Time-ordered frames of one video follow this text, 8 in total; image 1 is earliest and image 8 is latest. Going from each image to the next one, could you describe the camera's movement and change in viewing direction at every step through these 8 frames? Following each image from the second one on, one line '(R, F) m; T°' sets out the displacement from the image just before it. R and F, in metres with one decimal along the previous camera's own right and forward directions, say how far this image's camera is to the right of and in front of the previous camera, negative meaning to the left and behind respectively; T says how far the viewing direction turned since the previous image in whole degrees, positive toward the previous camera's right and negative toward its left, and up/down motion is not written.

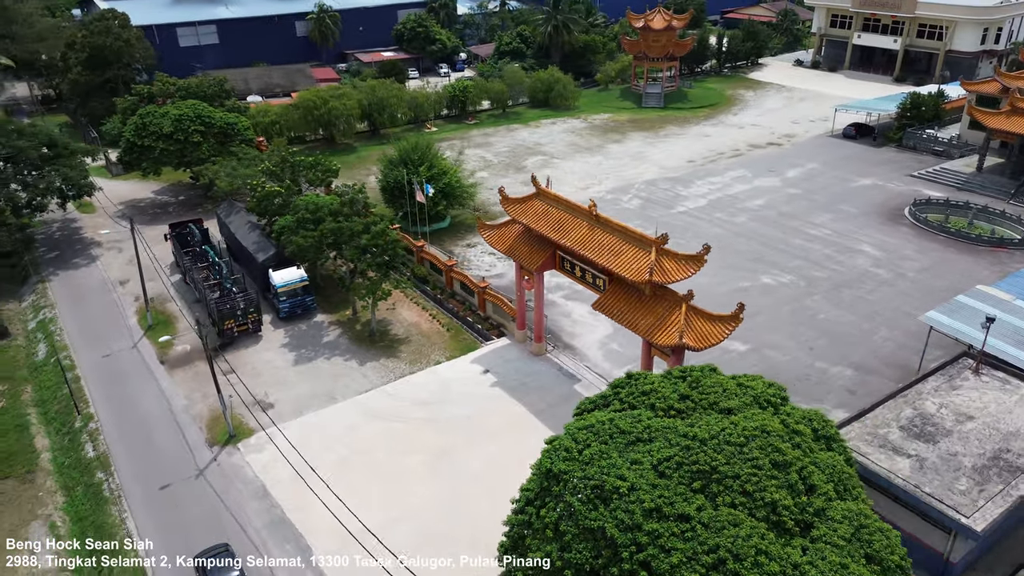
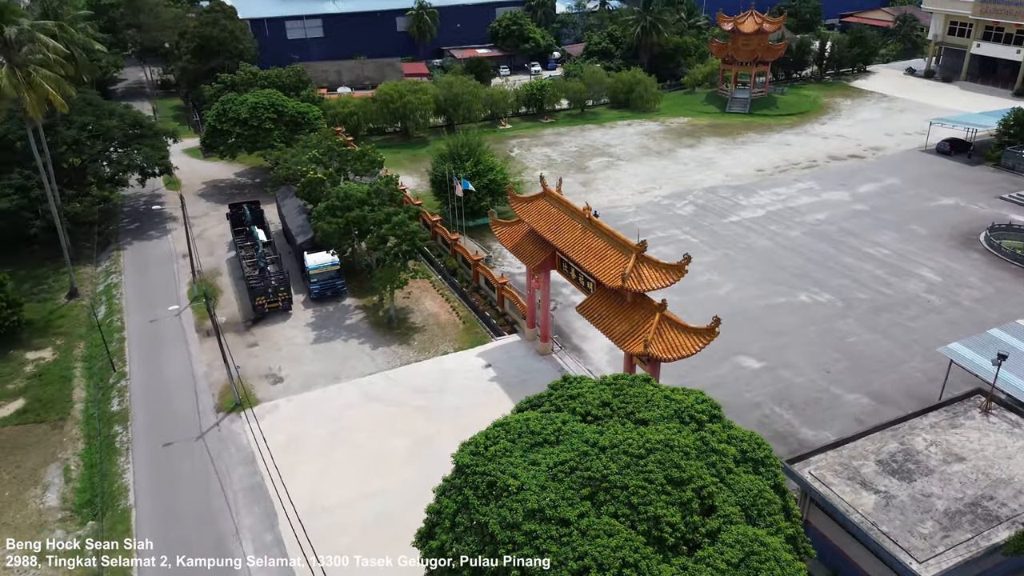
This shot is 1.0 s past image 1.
(+3.4, 0.0) m; -8°
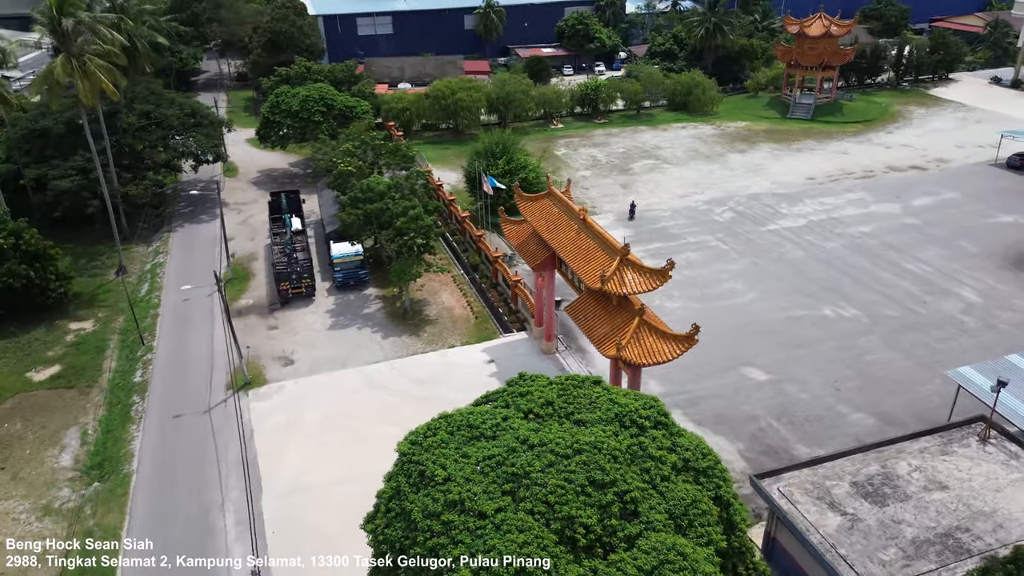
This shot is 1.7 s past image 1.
(+2.3, -0.1) m; -6°
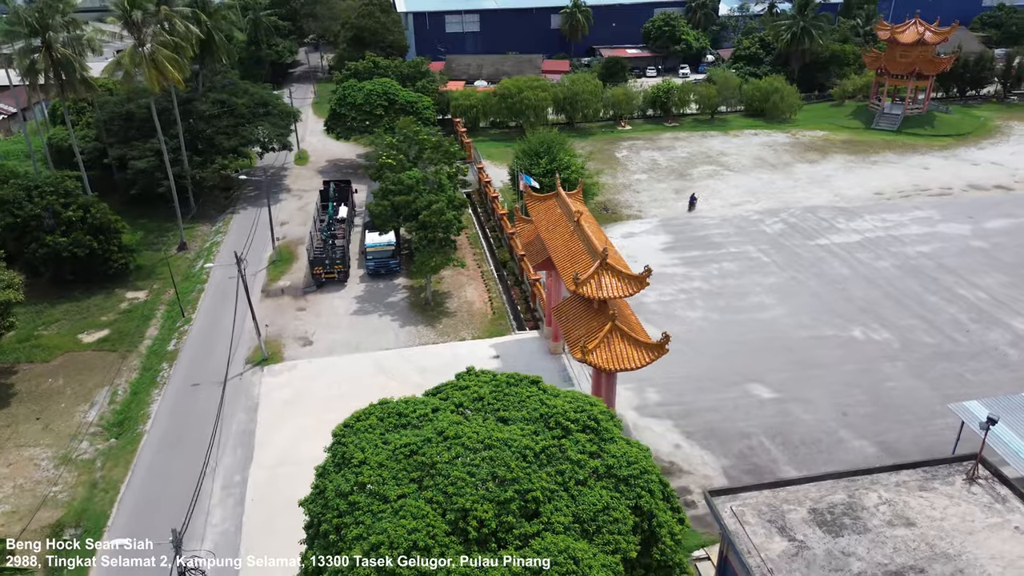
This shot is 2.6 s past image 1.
(+3.0, -0.1) m; -8°
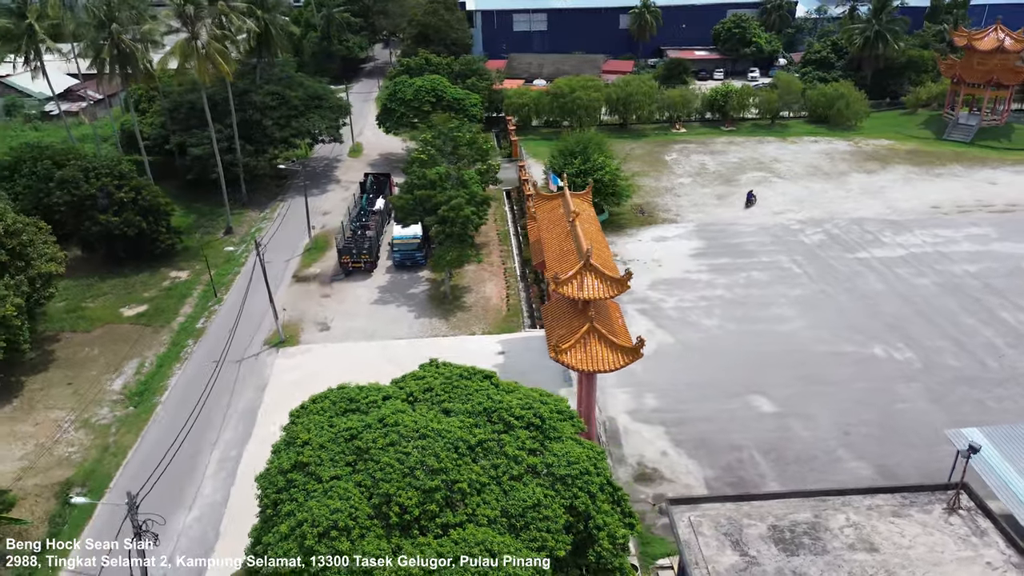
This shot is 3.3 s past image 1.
(+2.3, -0.1) m; -6°
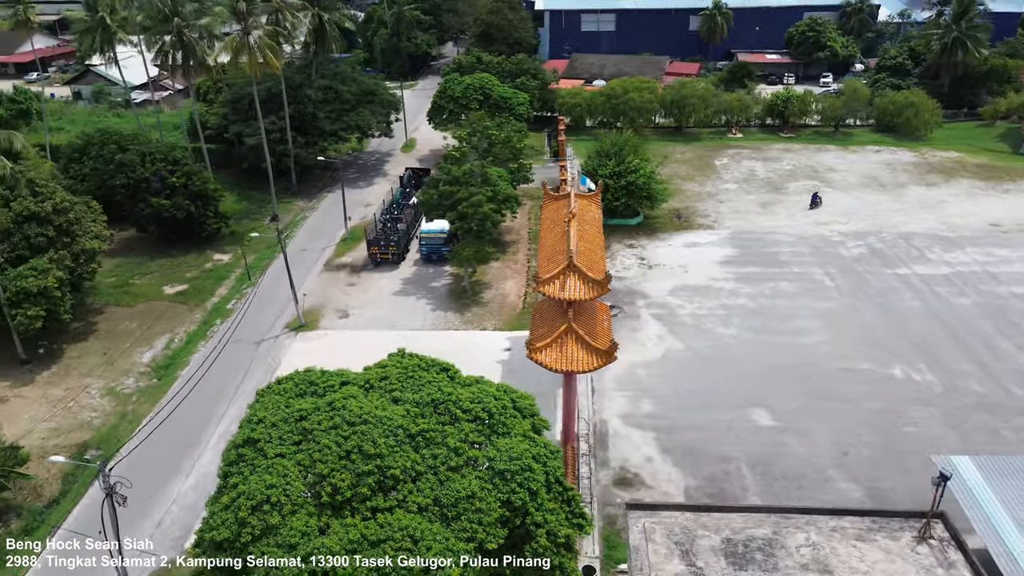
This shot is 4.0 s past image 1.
(+2.3, -0.1) m; -6°
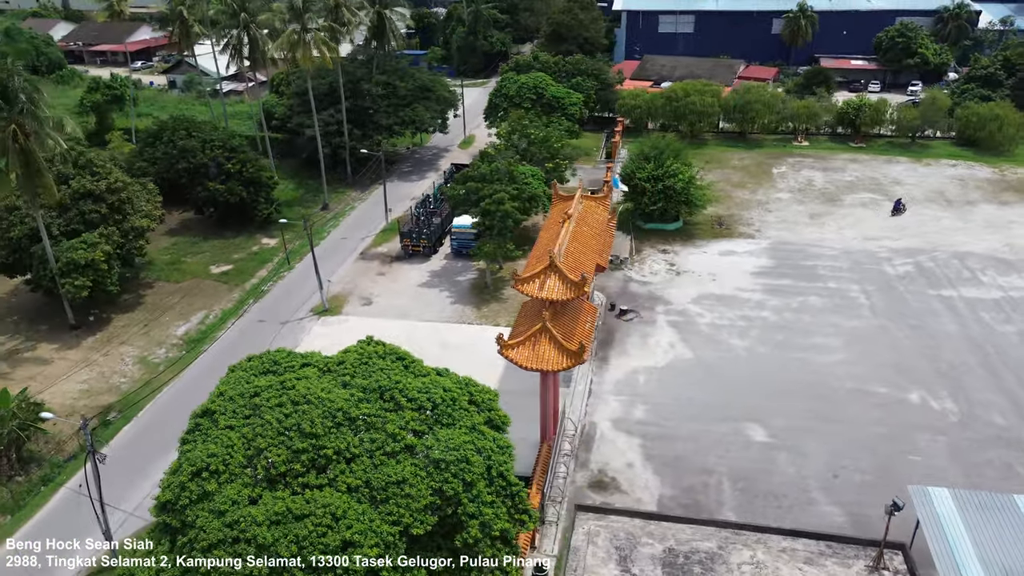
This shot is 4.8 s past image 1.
(+2.7, -0.1) m; -7°
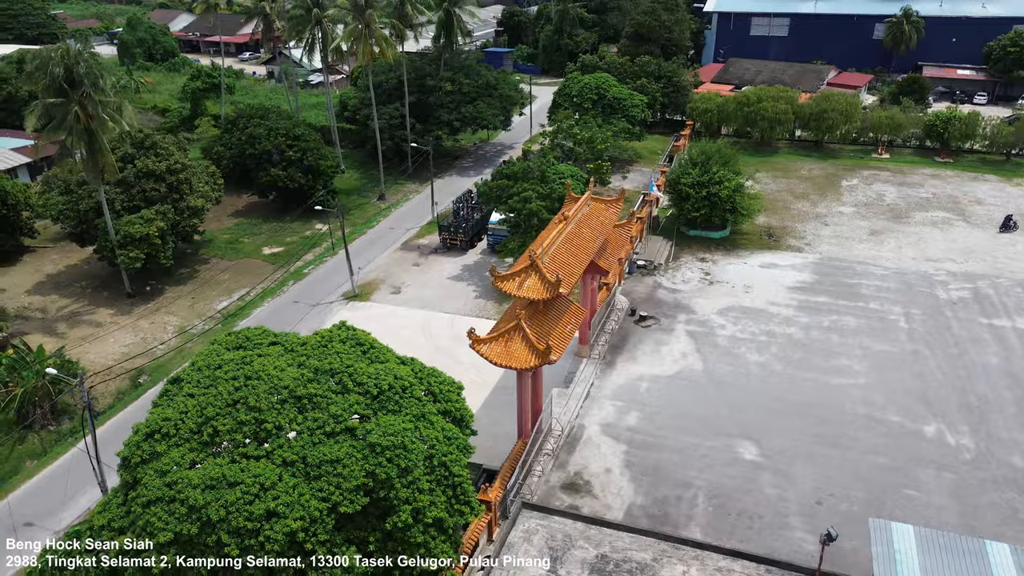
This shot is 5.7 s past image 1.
(+3.0, -0.1) m; -8°
